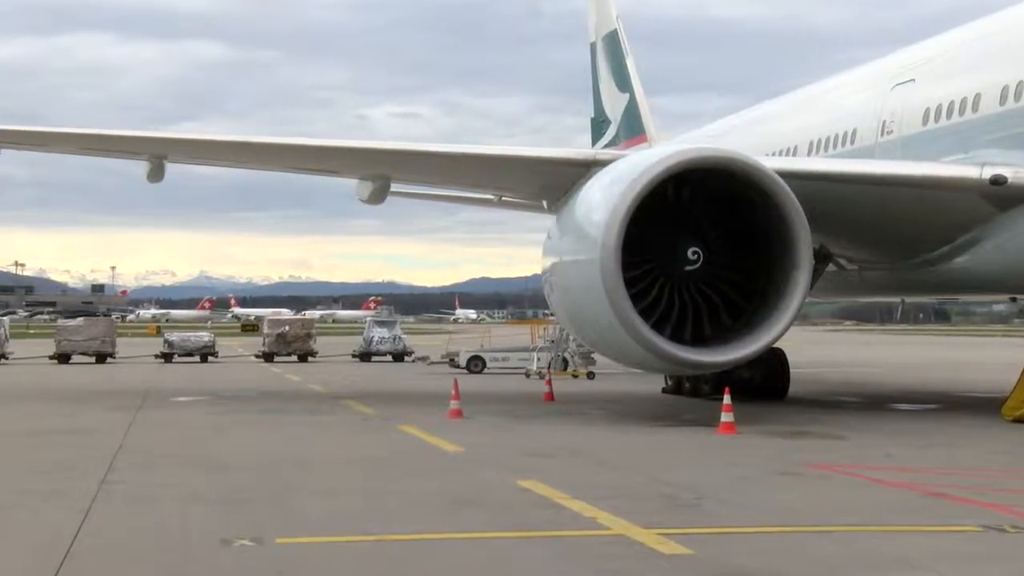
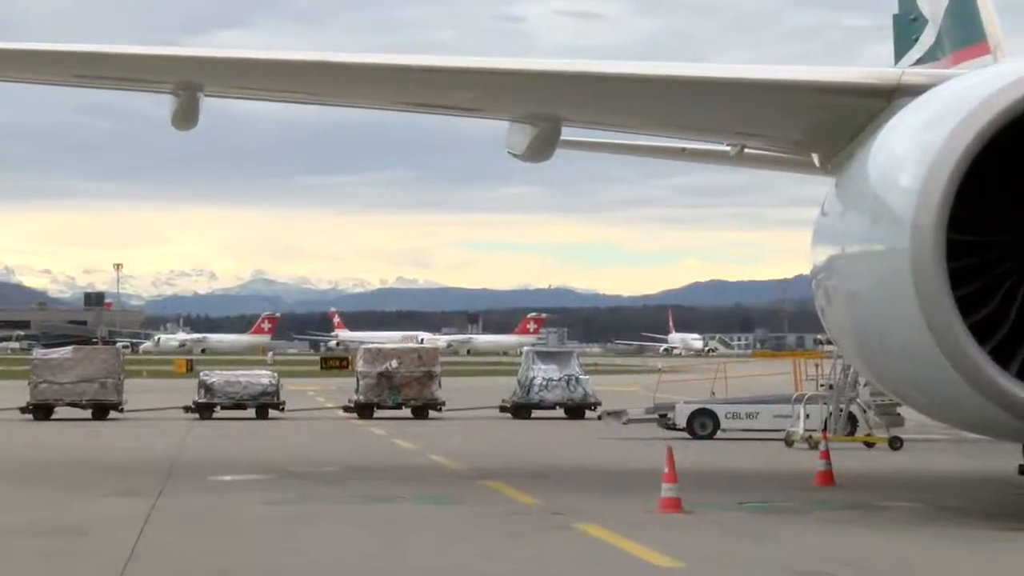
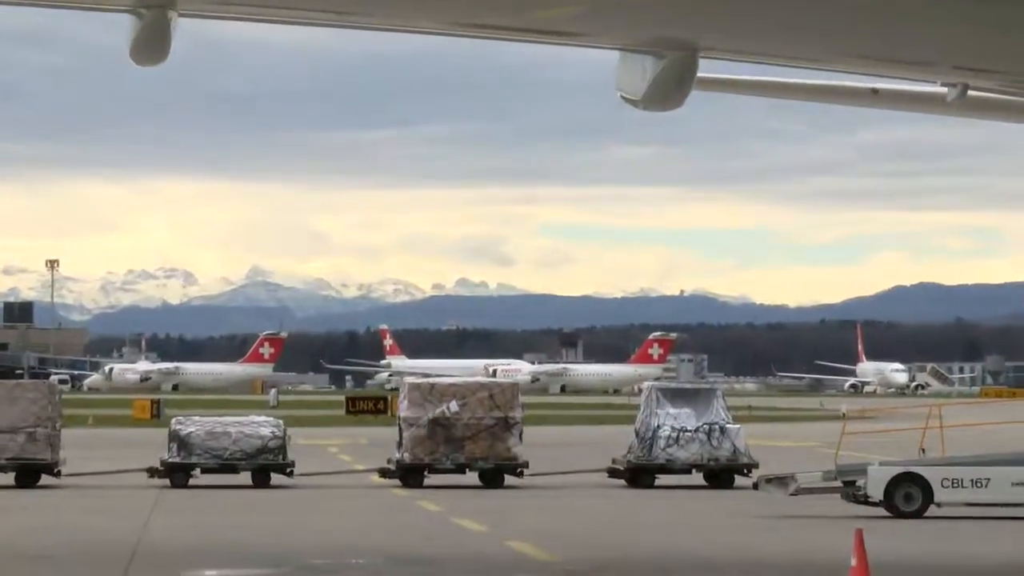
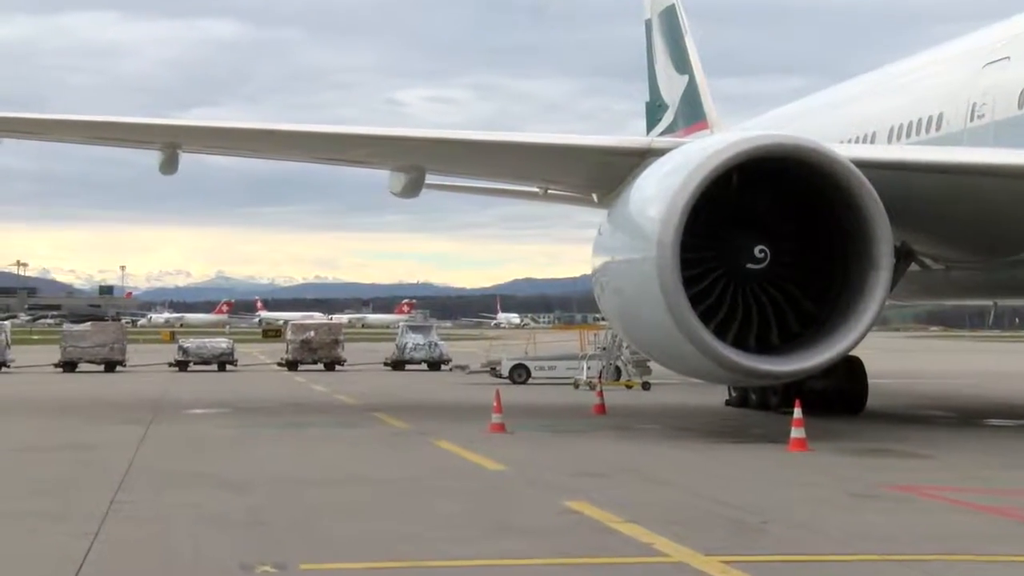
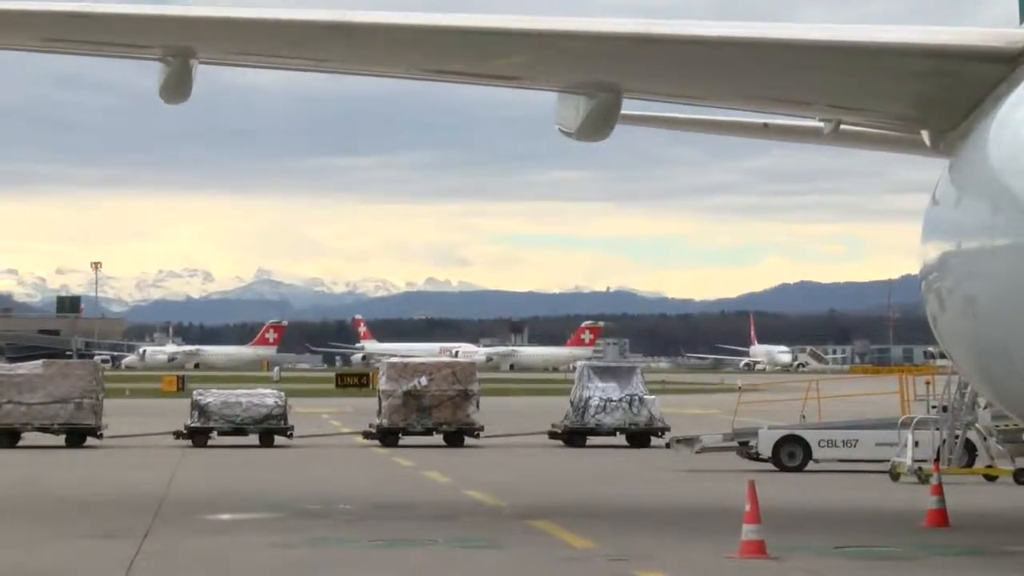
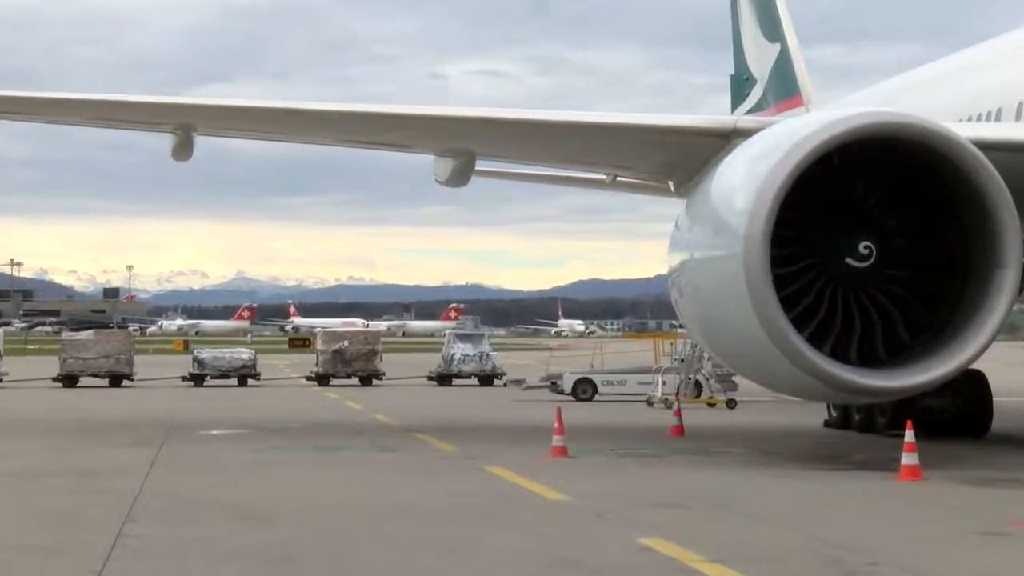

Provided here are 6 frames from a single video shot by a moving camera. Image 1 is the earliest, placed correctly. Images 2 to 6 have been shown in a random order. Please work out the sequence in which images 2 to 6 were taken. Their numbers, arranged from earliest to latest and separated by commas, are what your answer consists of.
4, 6, 2, 5, 3
